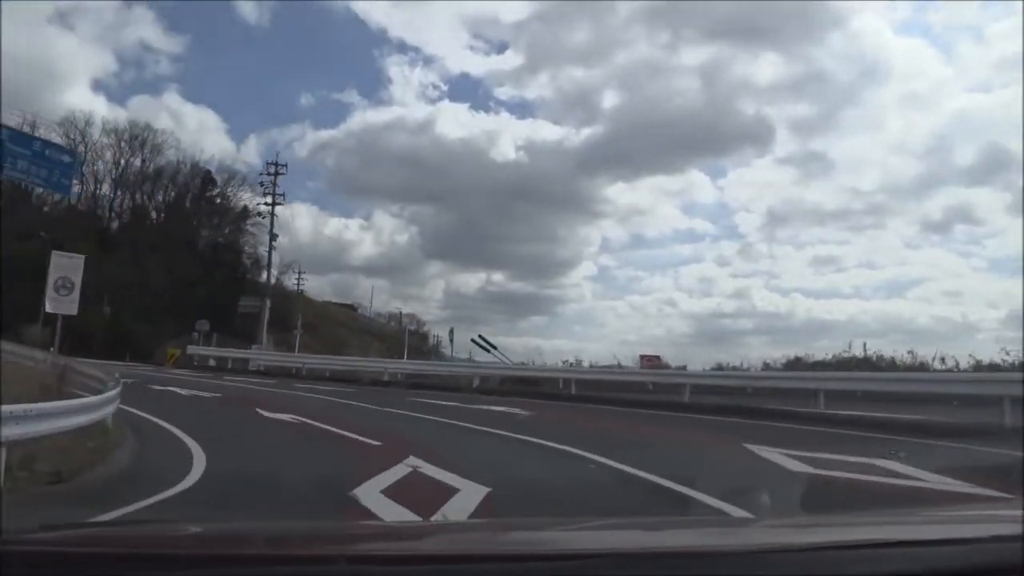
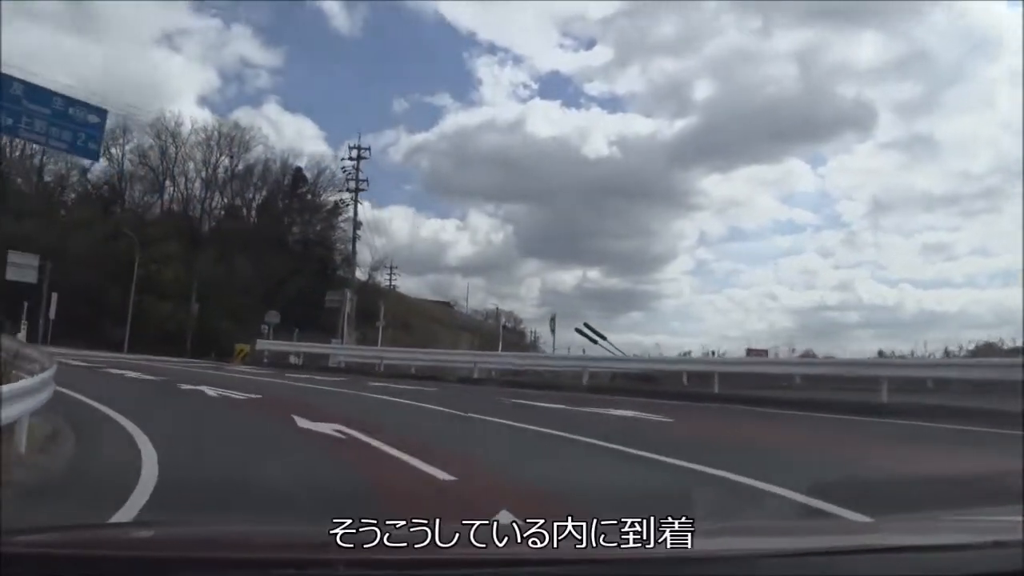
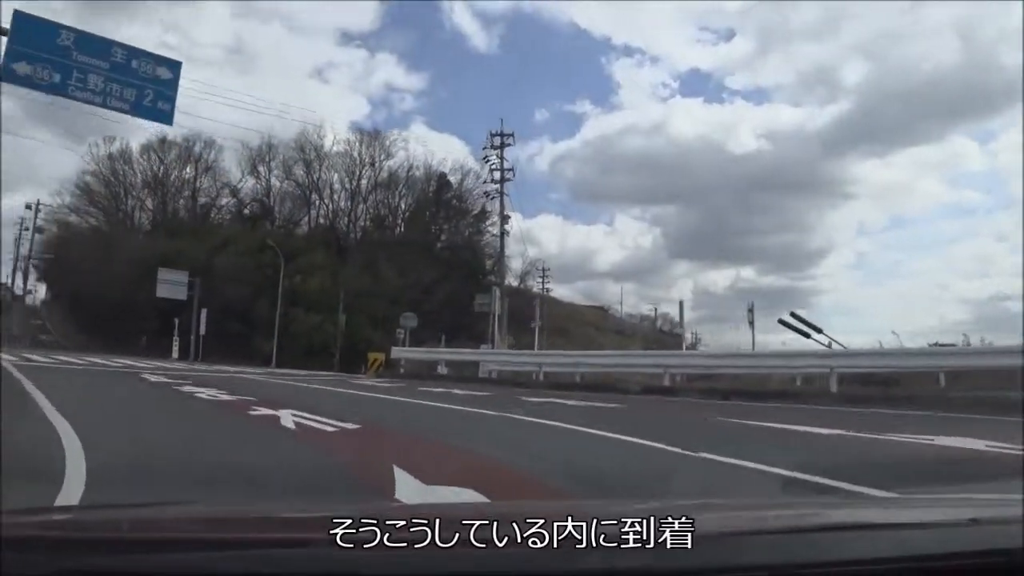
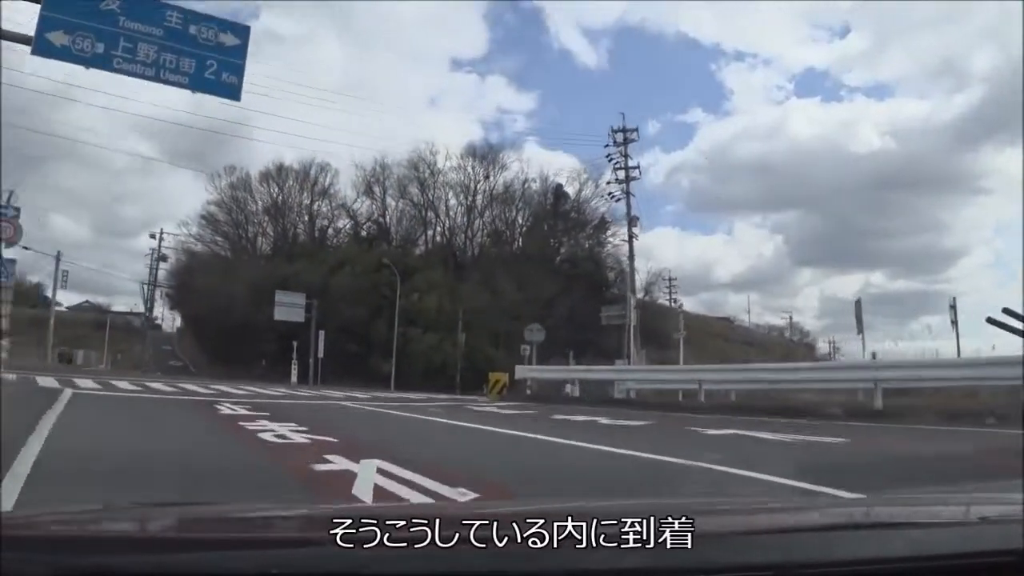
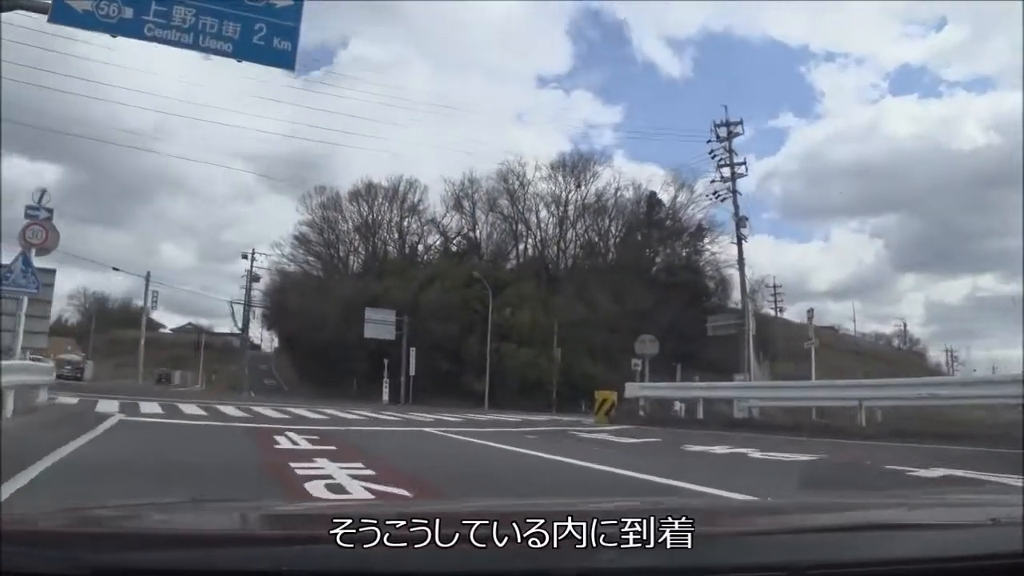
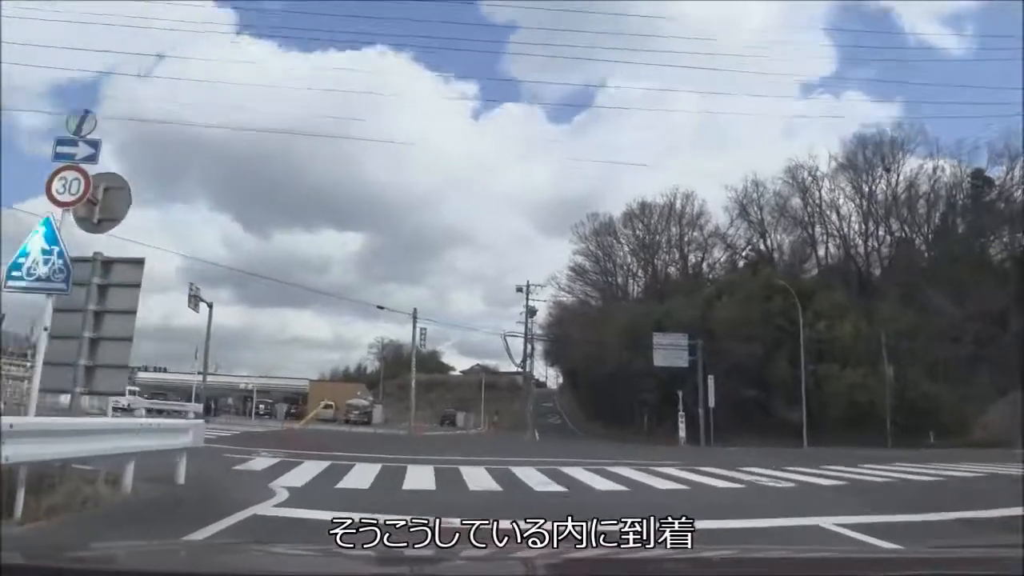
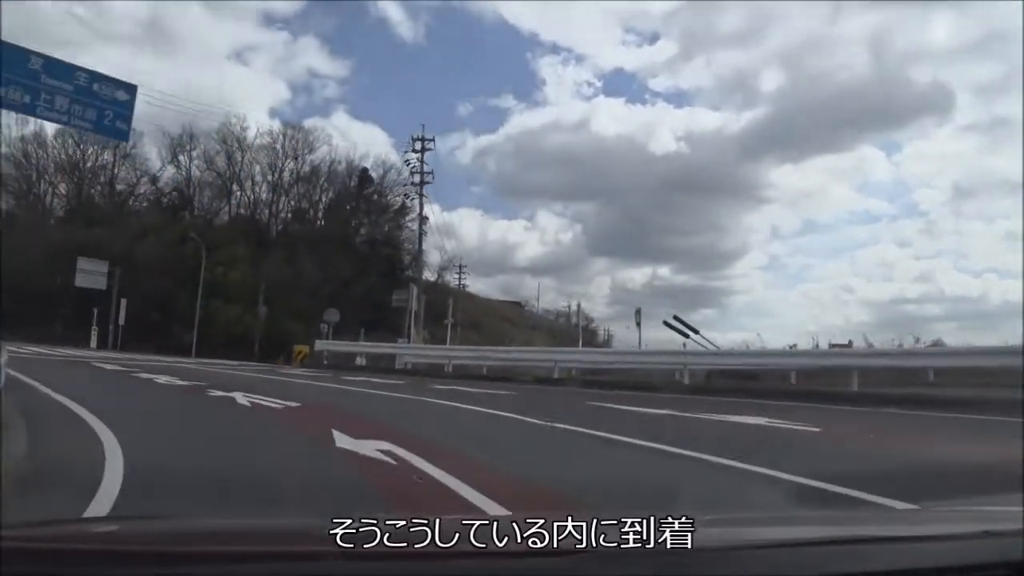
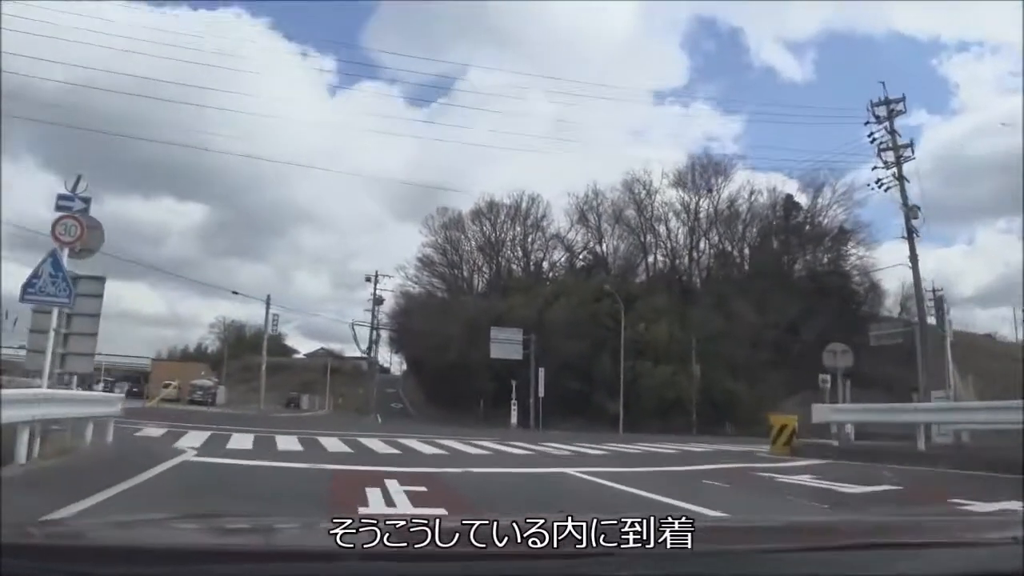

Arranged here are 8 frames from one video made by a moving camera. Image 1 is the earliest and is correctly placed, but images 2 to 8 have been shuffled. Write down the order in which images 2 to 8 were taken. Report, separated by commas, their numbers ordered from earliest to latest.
2, 7, 3, 4, 5, 8, 6
